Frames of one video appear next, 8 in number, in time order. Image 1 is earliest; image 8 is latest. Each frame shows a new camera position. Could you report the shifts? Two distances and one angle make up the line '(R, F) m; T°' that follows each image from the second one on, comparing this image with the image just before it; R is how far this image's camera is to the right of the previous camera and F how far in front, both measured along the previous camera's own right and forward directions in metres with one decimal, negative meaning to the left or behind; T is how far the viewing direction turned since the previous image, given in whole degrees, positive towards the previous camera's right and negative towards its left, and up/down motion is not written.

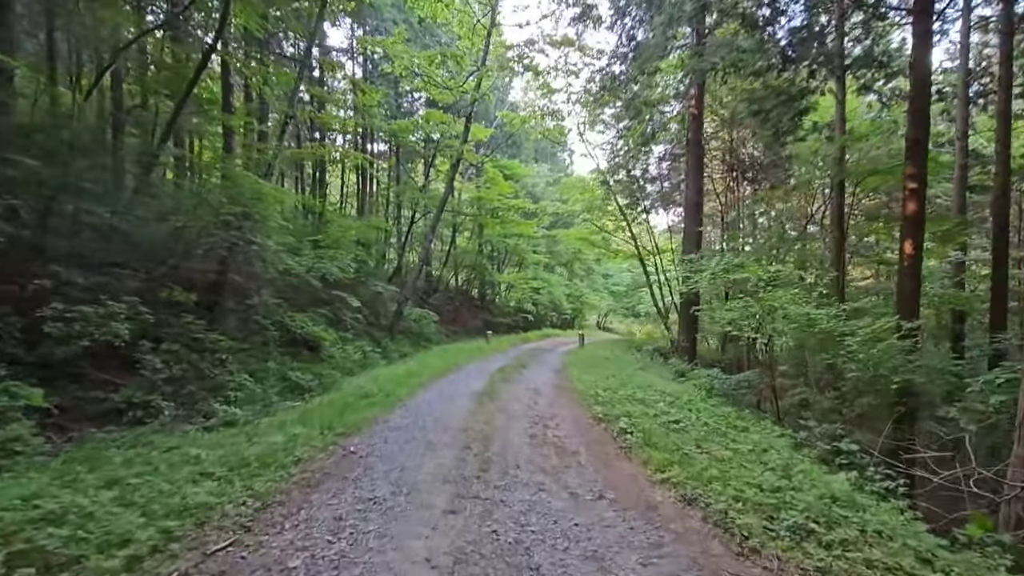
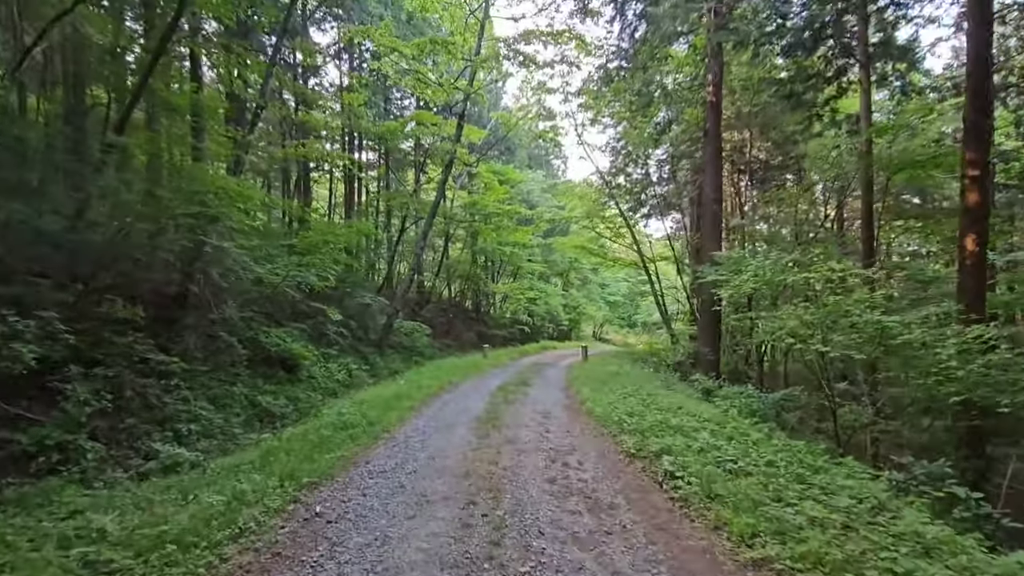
(-0.2, +1.4) m; +1°
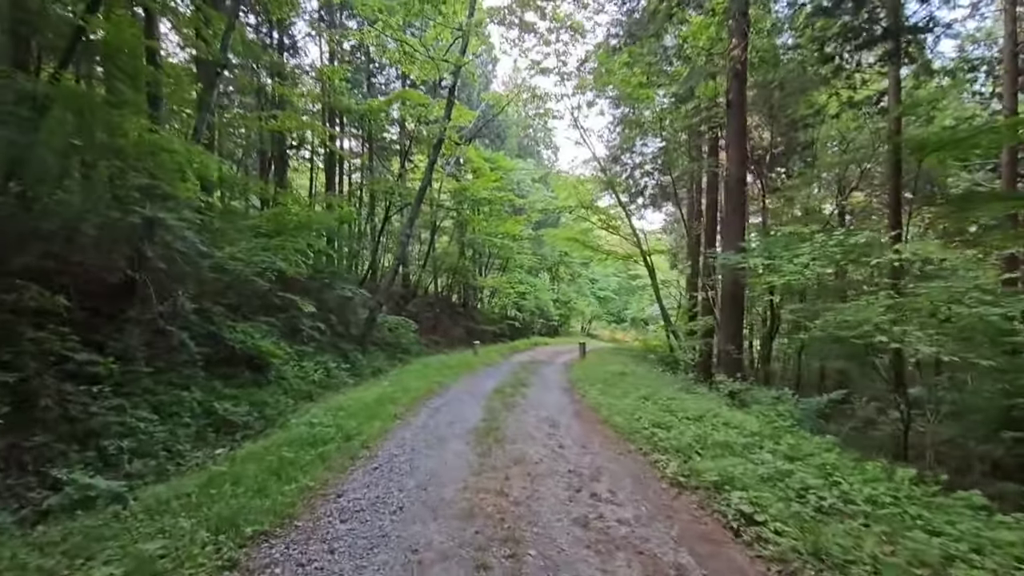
(-0.3, +1.4) m; +2°
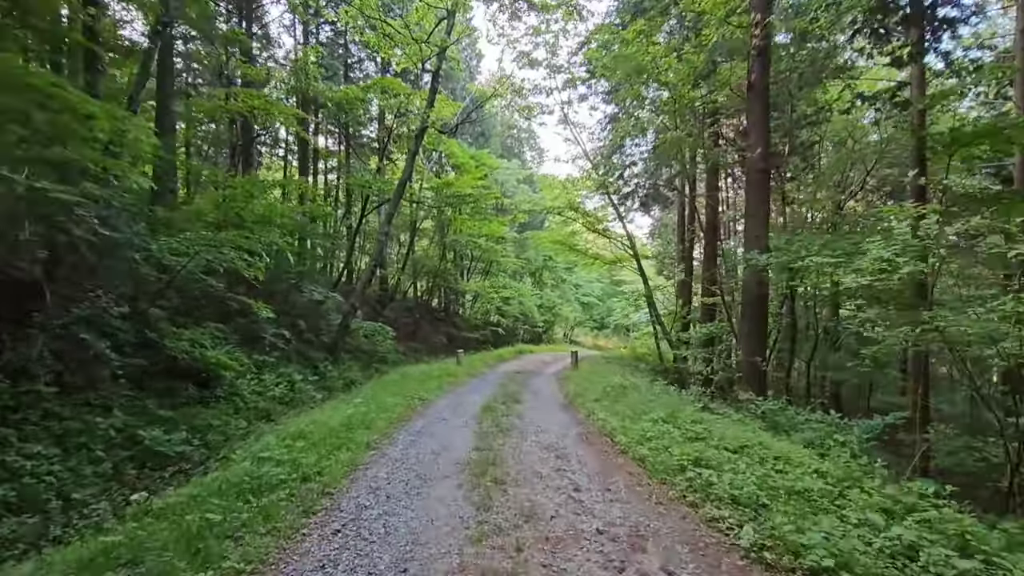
(-0.3, +1.4) m; +2°
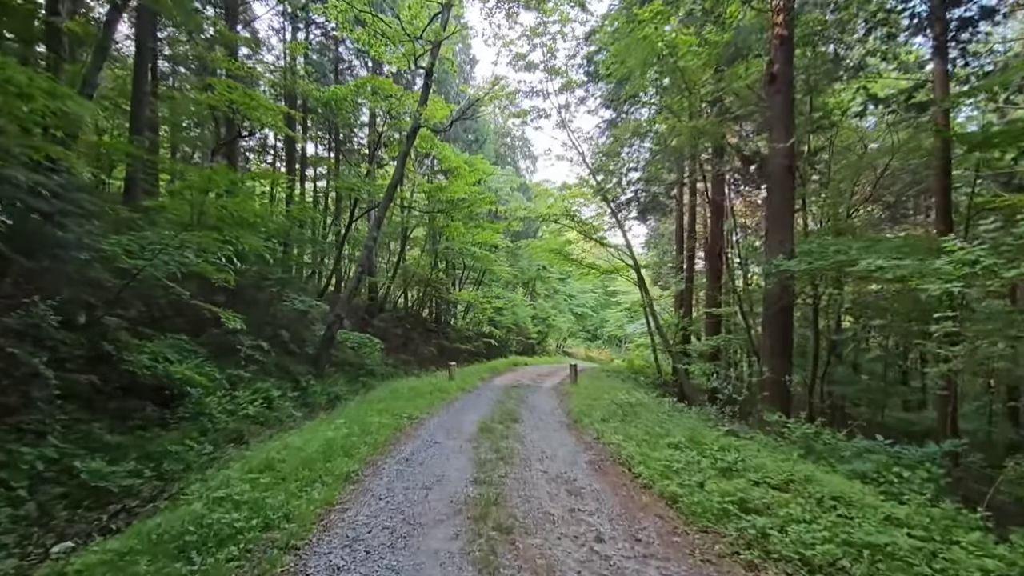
(-0.2, +0.9) m; +1°
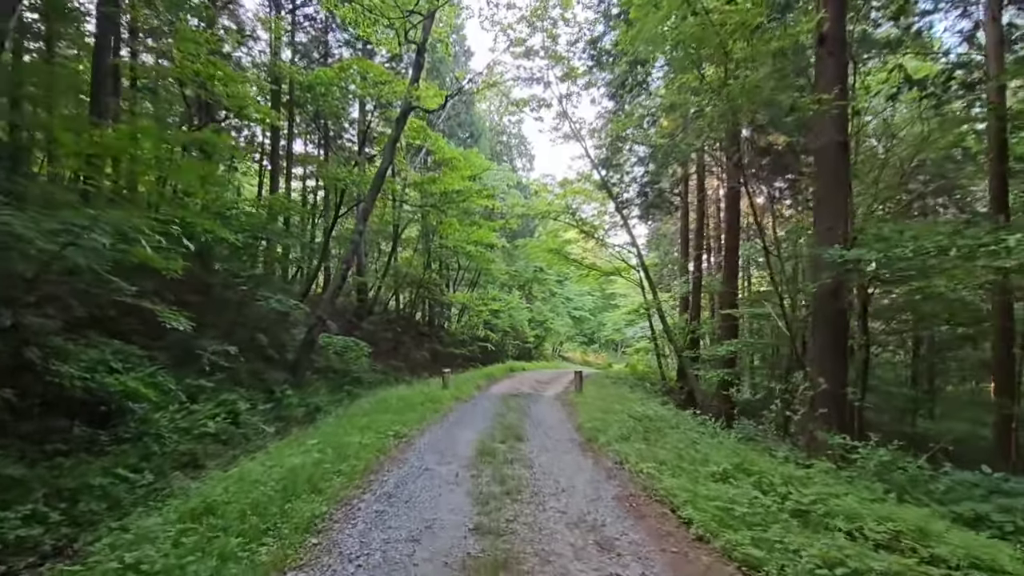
(-0.2, +1.4) m; +1°
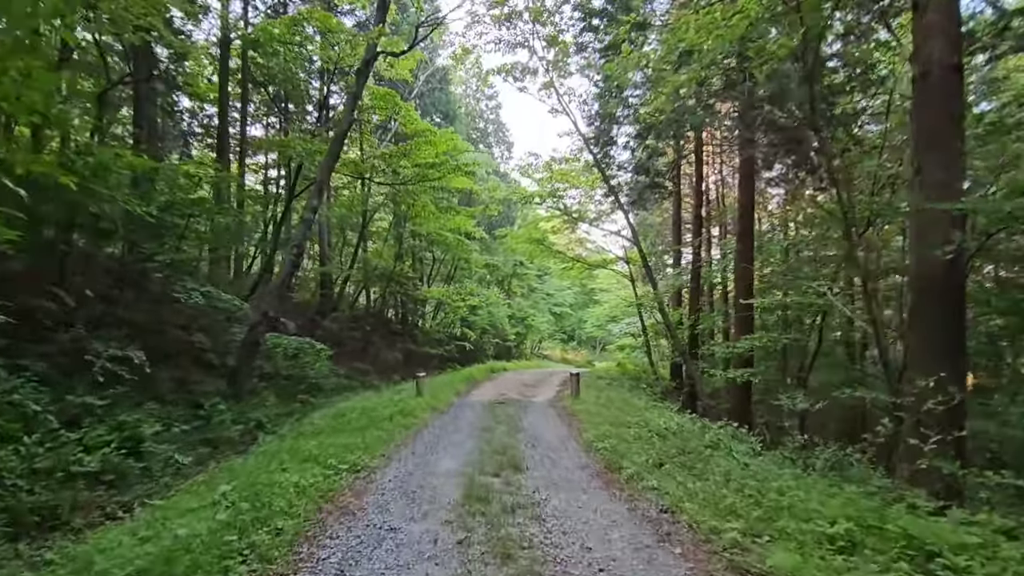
(-0.3, +2.2) m; +3°
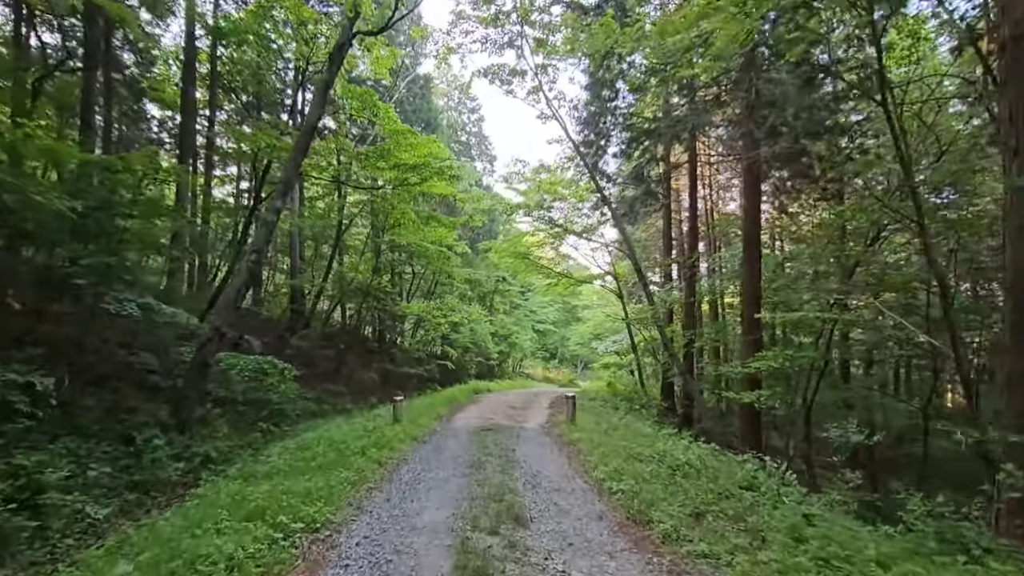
(-0.2, +1.2) m; +2°
